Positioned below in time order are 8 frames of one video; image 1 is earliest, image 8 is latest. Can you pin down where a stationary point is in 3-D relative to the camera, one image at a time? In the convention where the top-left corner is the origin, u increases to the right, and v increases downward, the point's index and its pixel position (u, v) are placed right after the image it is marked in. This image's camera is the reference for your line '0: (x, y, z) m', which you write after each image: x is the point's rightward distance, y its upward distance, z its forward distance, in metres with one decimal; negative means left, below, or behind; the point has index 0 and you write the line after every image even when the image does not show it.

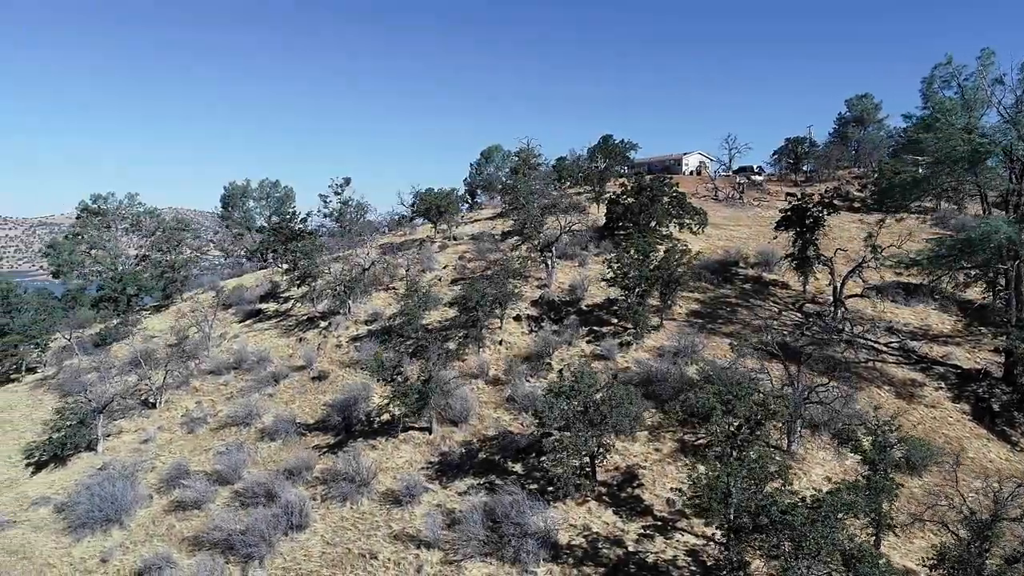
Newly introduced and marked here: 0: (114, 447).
0: (-10.5, -4.2, +18.8) m
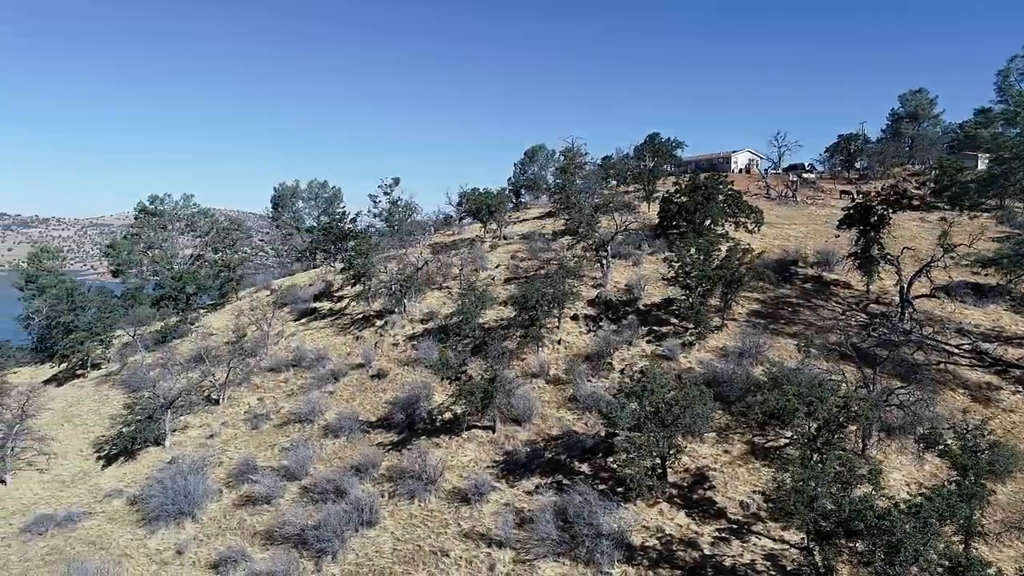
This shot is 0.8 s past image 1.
0: (-8.9, -4.2, +19.2) m
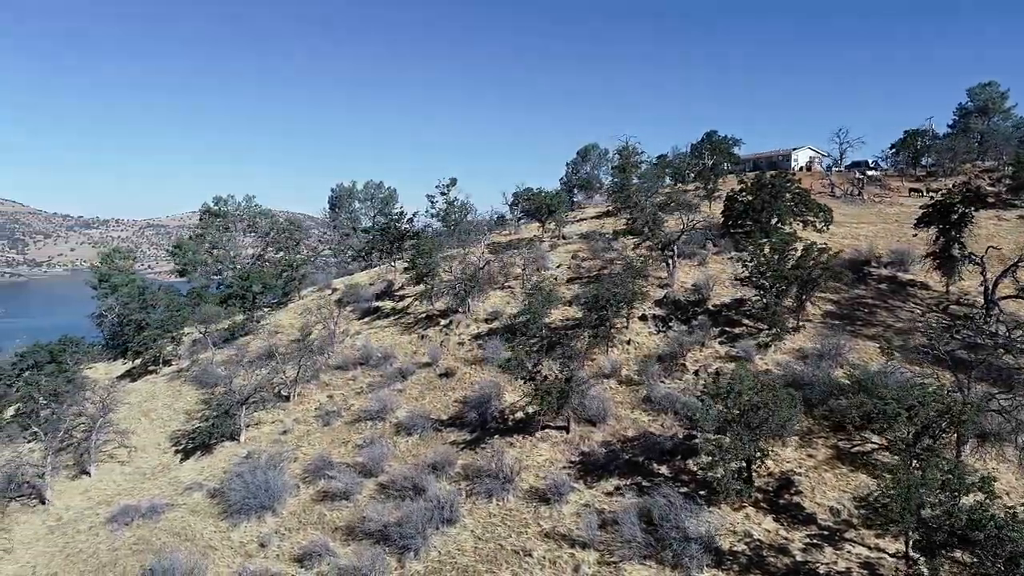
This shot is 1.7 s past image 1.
0: (-7.1, -4.1, +19.7) m
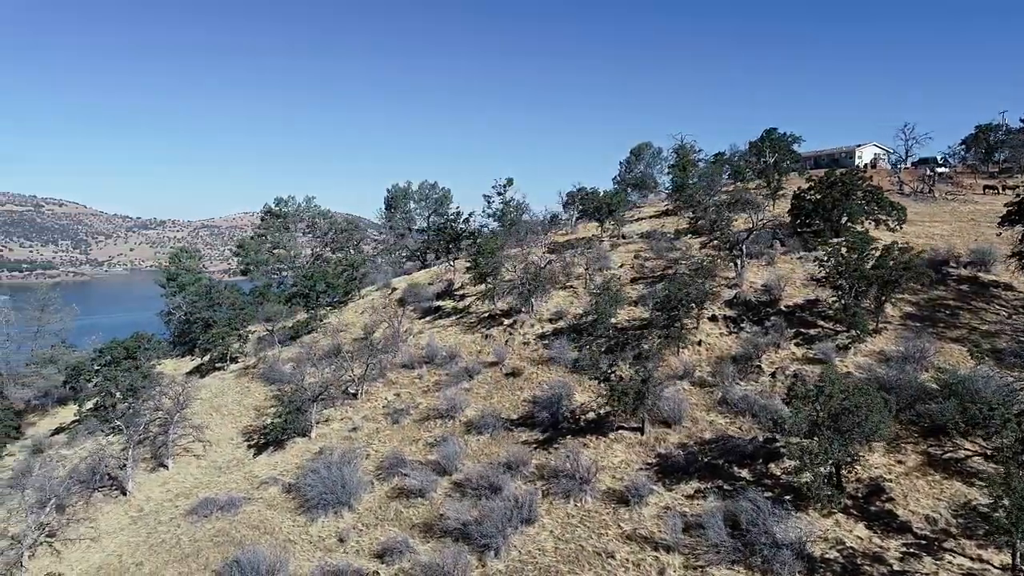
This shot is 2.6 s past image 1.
0: (-5.2, -4.1, +20.0) m
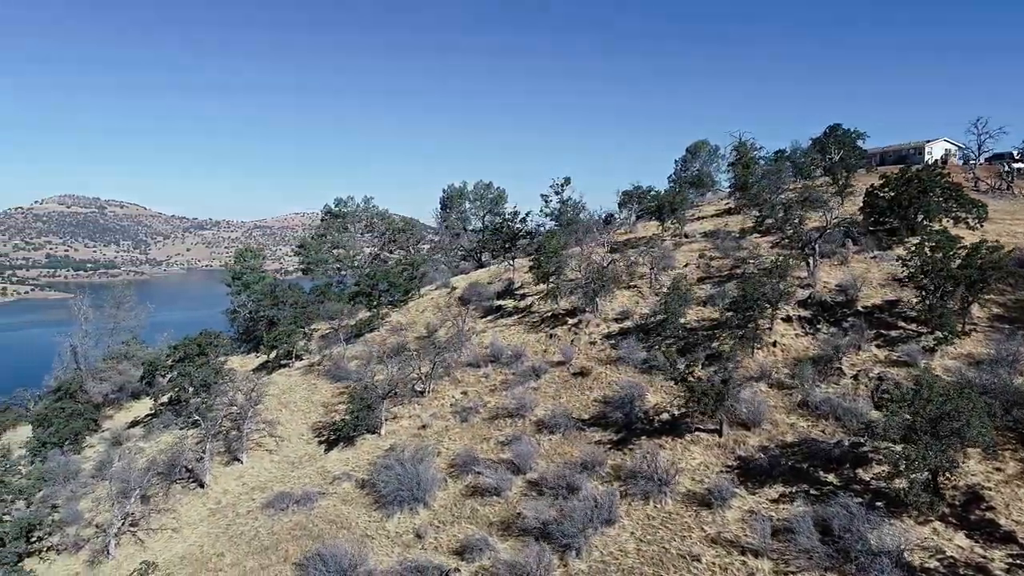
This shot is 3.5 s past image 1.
0: (-3.3, -4.1, +20.3) m
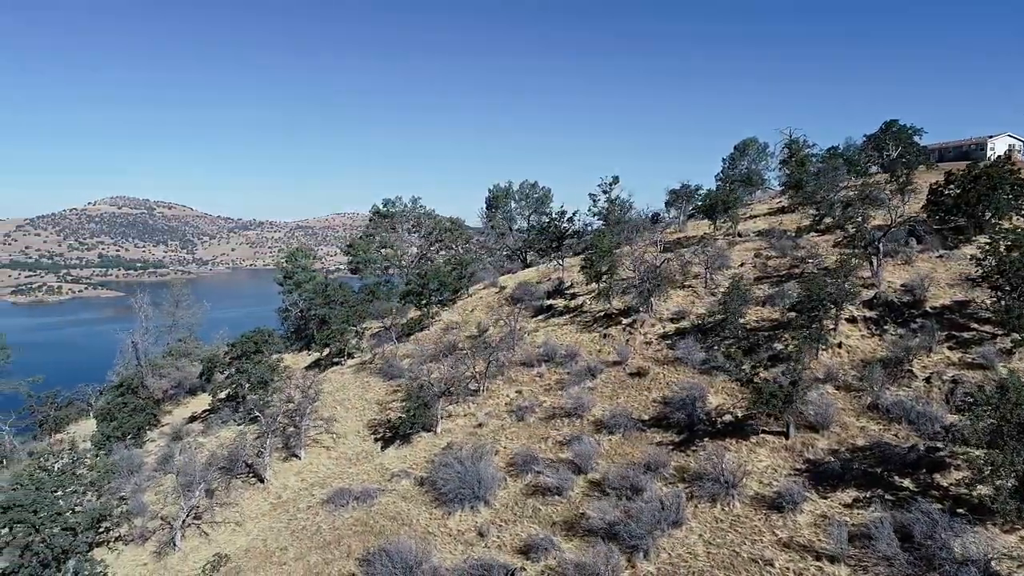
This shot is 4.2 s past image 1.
0: (-1.8, -4.1, +20.4) m
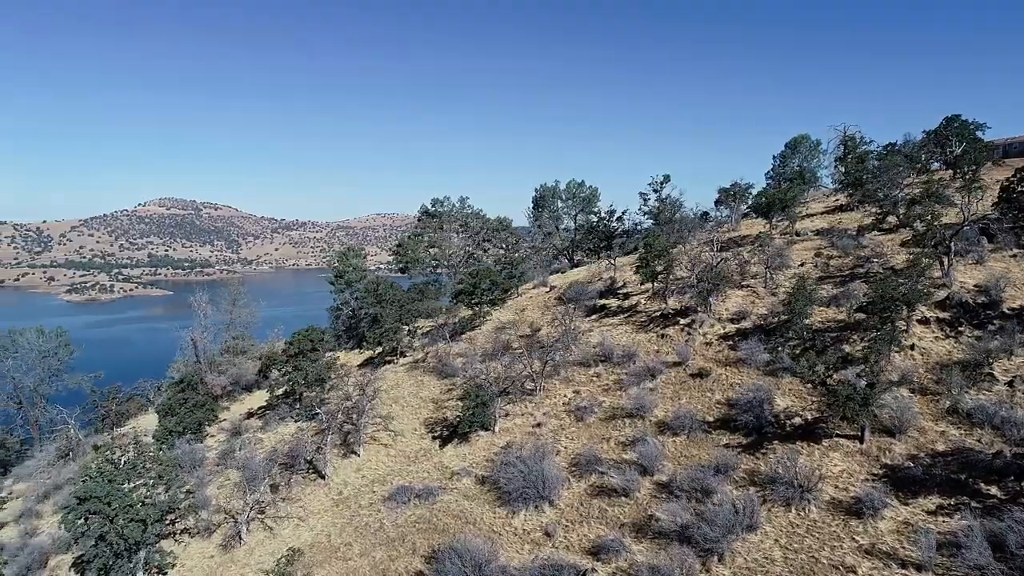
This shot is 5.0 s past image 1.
0: (-0.1, -4.0, +20.4) m
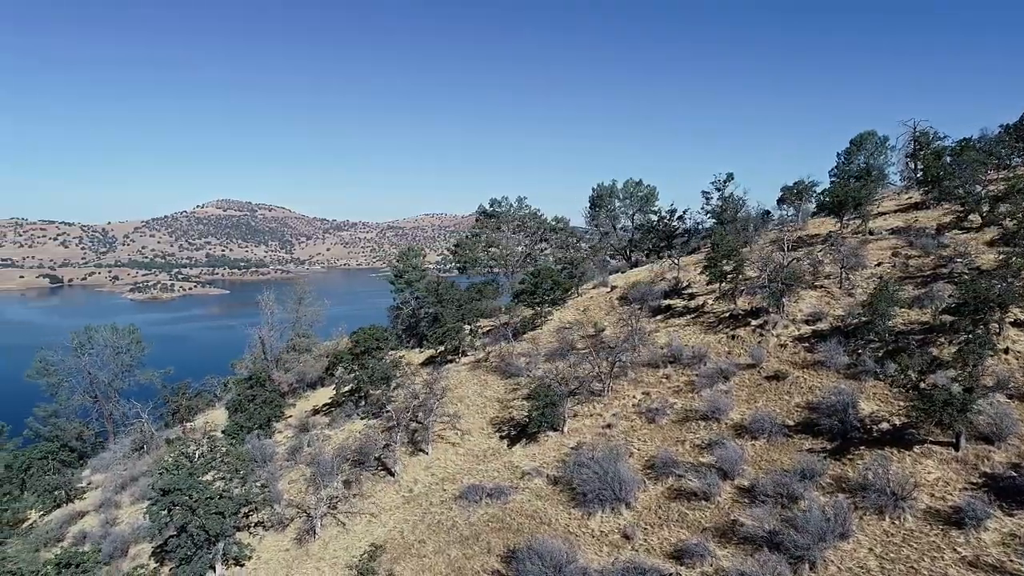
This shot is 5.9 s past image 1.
0: (+1.9, -4.0, +20.3) m
